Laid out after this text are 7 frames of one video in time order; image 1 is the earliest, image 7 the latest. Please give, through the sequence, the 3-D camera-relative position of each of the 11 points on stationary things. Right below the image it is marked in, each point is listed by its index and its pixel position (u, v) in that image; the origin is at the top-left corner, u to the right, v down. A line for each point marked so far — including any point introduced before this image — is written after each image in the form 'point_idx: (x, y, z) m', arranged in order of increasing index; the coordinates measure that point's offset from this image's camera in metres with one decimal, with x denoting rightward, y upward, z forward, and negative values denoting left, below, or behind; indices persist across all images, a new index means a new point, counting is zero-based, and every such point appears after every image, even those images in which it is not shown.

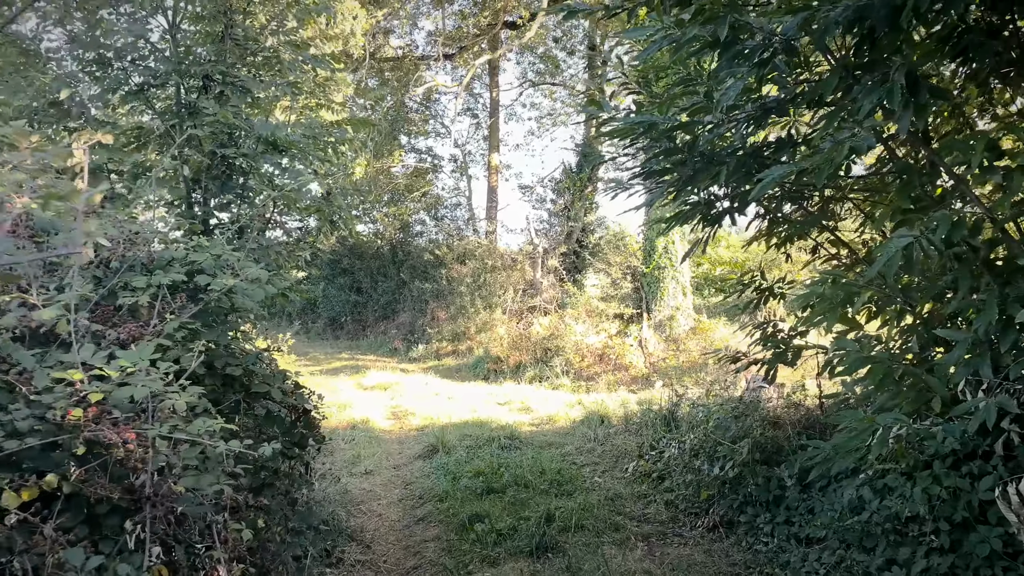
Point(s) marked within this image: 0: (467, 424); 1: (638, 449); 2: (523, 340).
0: (-0.5, -1.7, +7.9) m
1: (+1.2, -1.6, +6.1) m
2: (+0.2, -1.0, +12.3) m
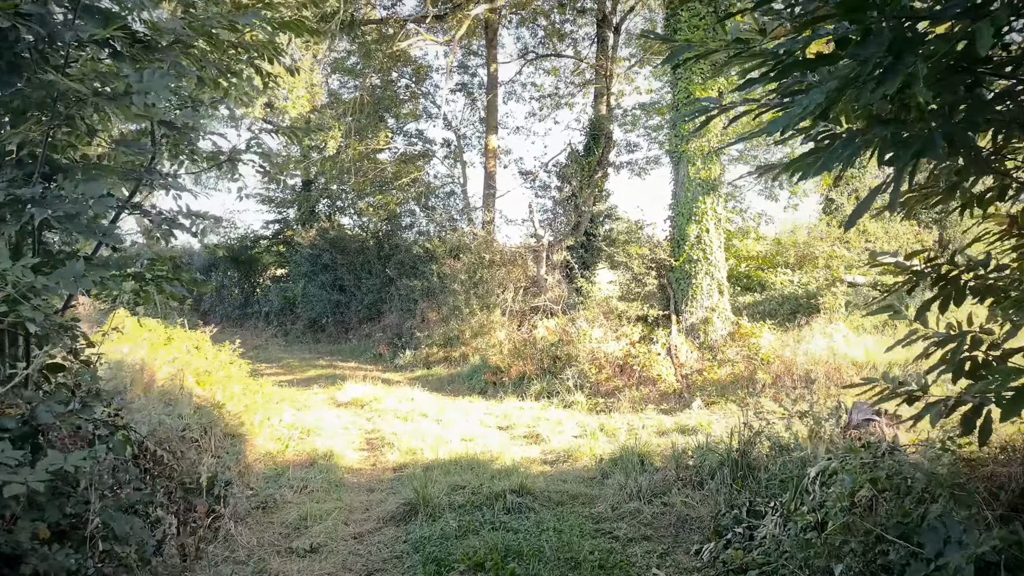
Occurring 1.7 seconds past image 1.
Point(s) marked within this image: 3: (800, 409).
0: (-0.5, -1.6, +5.9) m
1: (+1.3, -1.5, +4.2) m
2: (+0.3, -1.0, +10.3) m
3: (+2.4, -1.0, +5.3) m
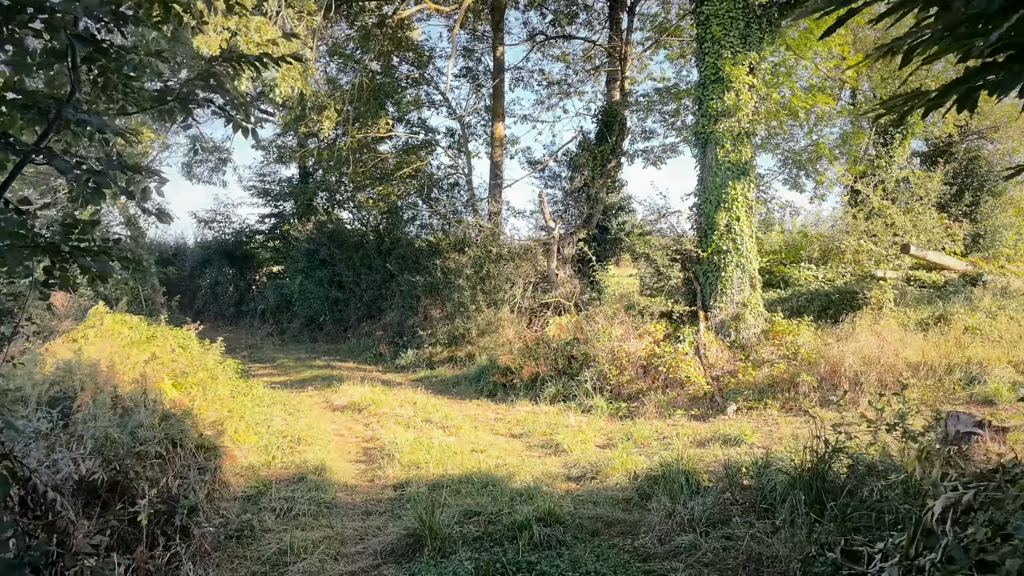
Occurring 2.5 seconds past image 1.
0: (-0.3, -1.5, +5.1) m
1: (+1.5, -1.4, +3.3) m
2: (+0.4, -0.9, +9.5) m
3: (+2.6, -0.9, +4.5) m
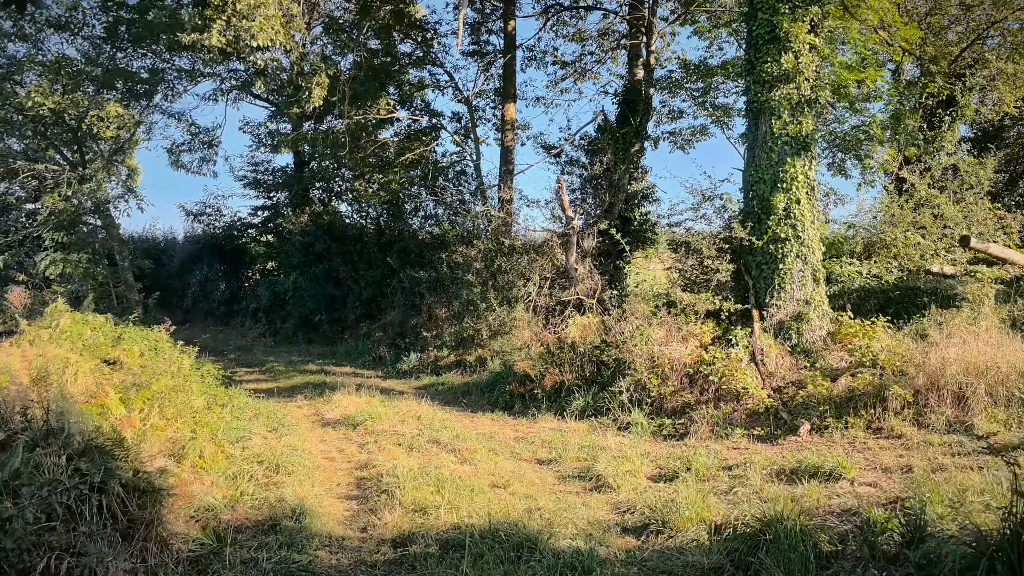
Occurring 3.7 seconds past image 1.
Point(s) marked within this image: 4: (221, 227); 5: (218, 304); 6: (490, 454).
0: (-0.1, -1.5, +3.8) m
1: (+1.7, -1.4, +2.0) m
2: (+0.7, -0.8, +8.2) m
3: (+2.8, -0.9, +3.2) m
4: (-8.7, +1.8, +19.0) m
5: (-8.8, -0.5, +18.9) m
6: (-0.2, -1.6, +6.0) m
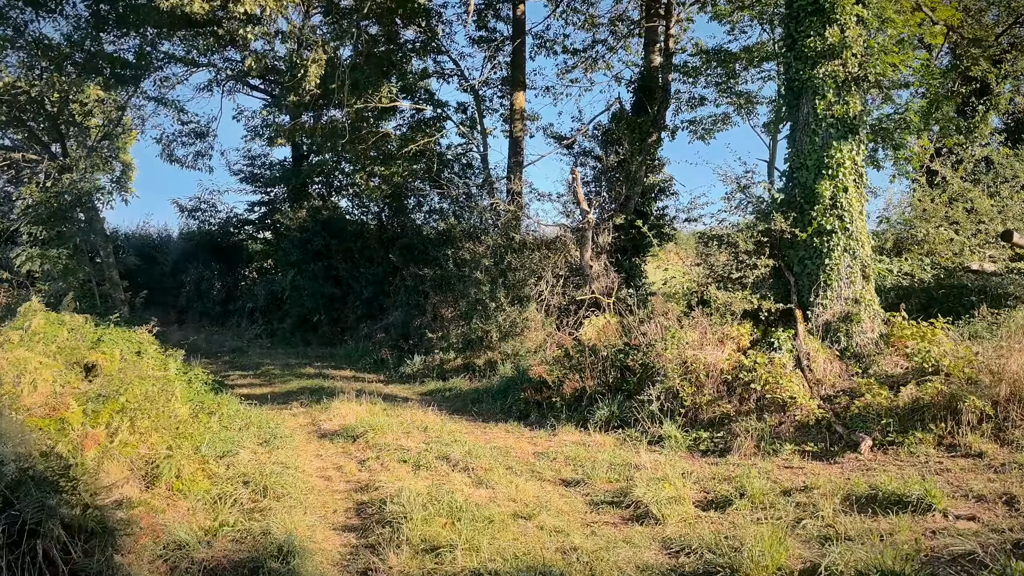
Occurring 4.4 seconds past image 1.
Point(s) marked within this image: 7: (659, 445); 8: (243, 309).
0: (+0.1, -1.4, +3.0) m
1: (+1.9, -1.3, +1.3) m
2: (+0.9, -0.8, +7.4) m
3: (+3.0, -0.8, +2.4) m
4: (-8.5, +1.9, +18.3) m
5: (-8.6, -0.4, +18.2) m
6: (0.0, -1.5, +5.3) m
7: (+1.4, -1.5, +6.0) m
8: (-7.5, -0.6, +17.6) m
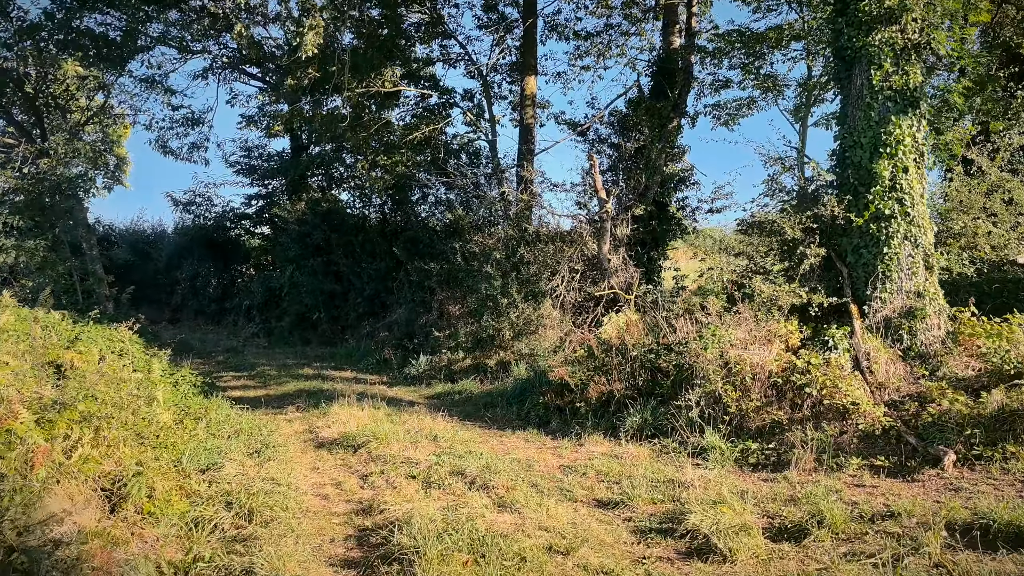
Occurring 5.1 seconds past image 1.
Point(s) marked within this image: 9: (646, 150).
0: (+0.3, -1.4, +2.3) m
1: (+2.0, -1.3, +0.5) m
2: (+1.1, -0.7, +6.7) m
3: (+3.2, -0.8, +1.7) m
4: (-8.3, +1.9, +17.5) m
5: (-8.4, -0.4, +17.5) m
6: (+0.1, -1.5, +4.5) m
7: (+1.6, -1.4, +5.3) m
8: (-7.3, -0.5, +16.9) m
9: (+2.4, +2.5, +11.4) m
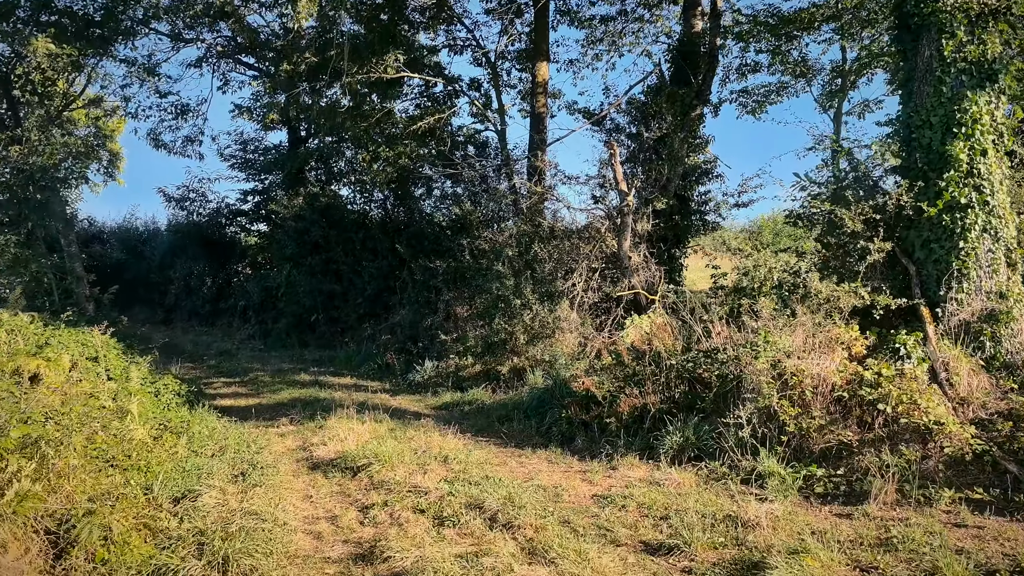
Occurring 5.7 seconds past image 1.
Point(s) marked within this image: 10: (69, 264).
0: (+0.4, -1.4, +1.5) m
1: (+2.2, -1.3, -0.2) m
2: (+1.2, -0.7, +5.9) m
3: (+3.4, -0.8, +0.9) m
4: (-8.1, +1.9, +16.8) m
5: (-8.2, -0.4, +16.7) m
6: (+0.3, -1.5, +3.8) m
7: (+1.8, -1.4, +4.5) m
8: (-7.1, -0.5, +16.2) m
9: (+2.6, +2.5, +10.6) m
10: (-6.7, +0.4, +9.7) m
